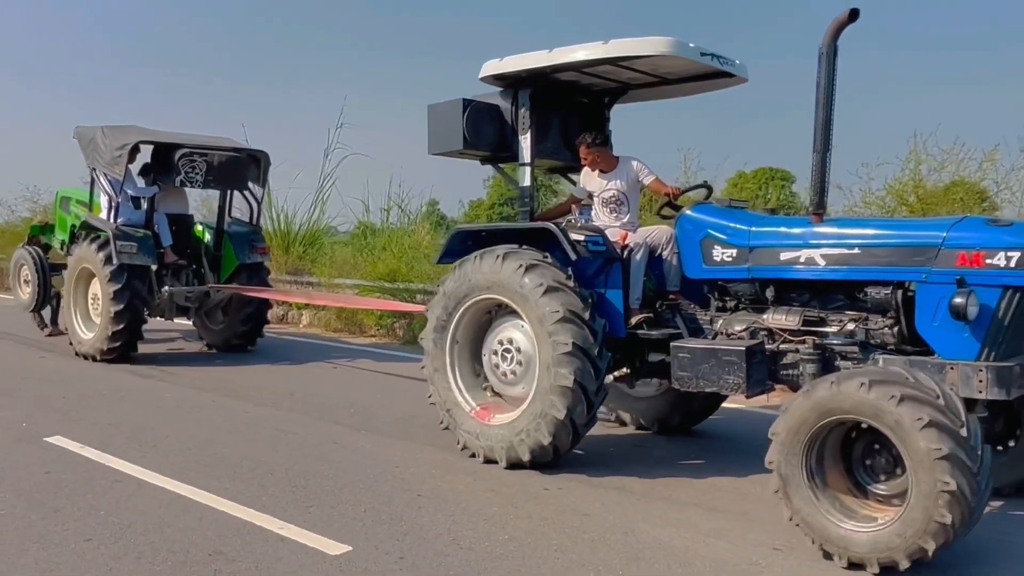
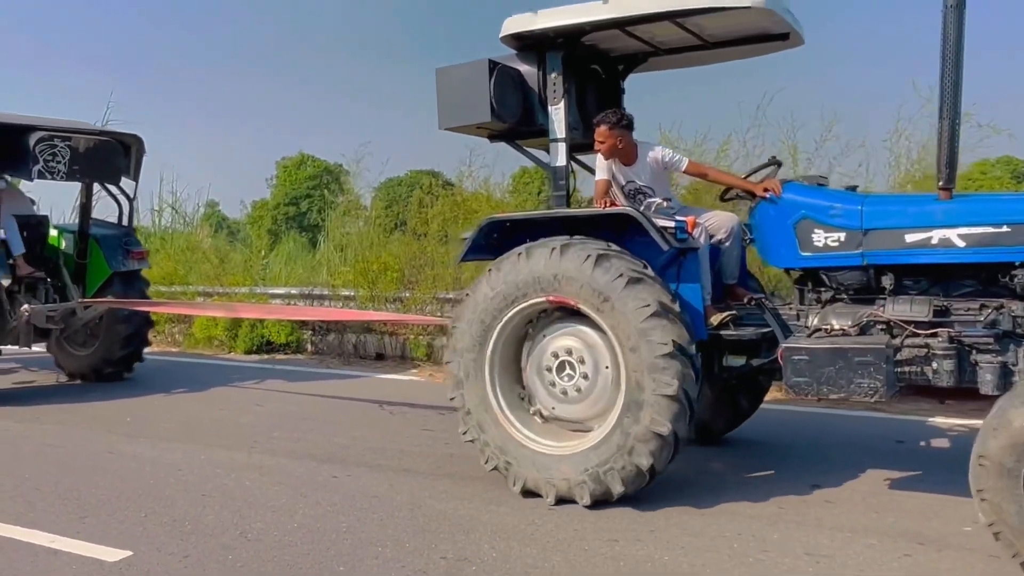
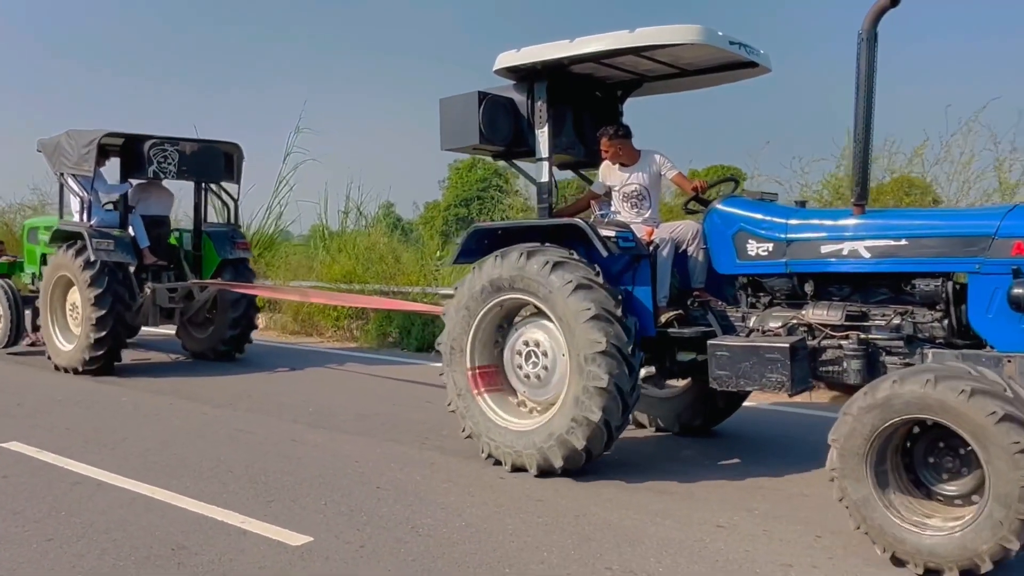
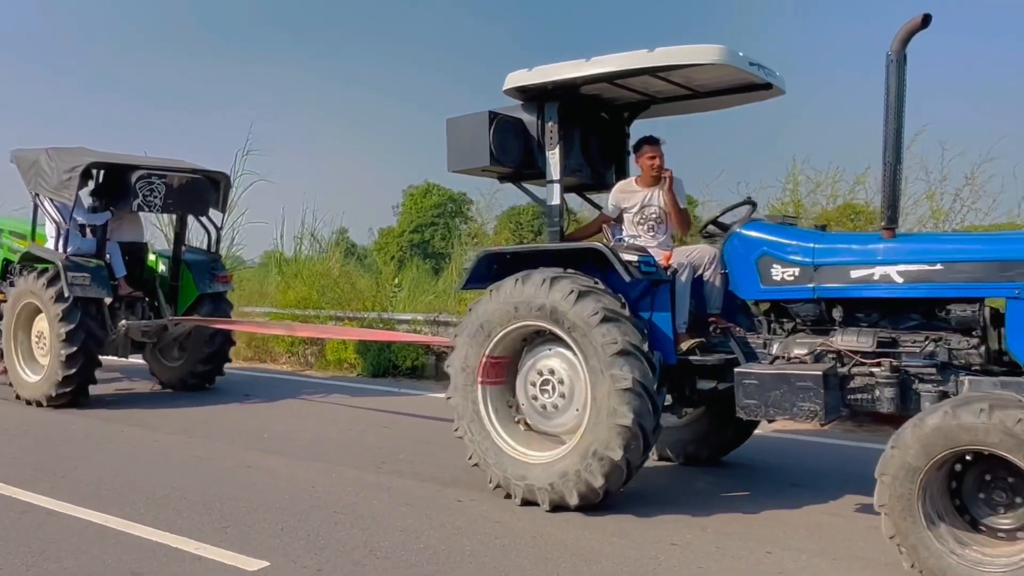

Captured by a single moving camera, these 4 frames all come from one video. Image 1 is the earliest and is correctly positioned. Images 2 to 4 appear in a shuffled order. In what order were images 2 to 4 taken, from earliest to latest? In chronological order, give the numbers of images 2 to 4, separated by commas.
3, 4, 2
